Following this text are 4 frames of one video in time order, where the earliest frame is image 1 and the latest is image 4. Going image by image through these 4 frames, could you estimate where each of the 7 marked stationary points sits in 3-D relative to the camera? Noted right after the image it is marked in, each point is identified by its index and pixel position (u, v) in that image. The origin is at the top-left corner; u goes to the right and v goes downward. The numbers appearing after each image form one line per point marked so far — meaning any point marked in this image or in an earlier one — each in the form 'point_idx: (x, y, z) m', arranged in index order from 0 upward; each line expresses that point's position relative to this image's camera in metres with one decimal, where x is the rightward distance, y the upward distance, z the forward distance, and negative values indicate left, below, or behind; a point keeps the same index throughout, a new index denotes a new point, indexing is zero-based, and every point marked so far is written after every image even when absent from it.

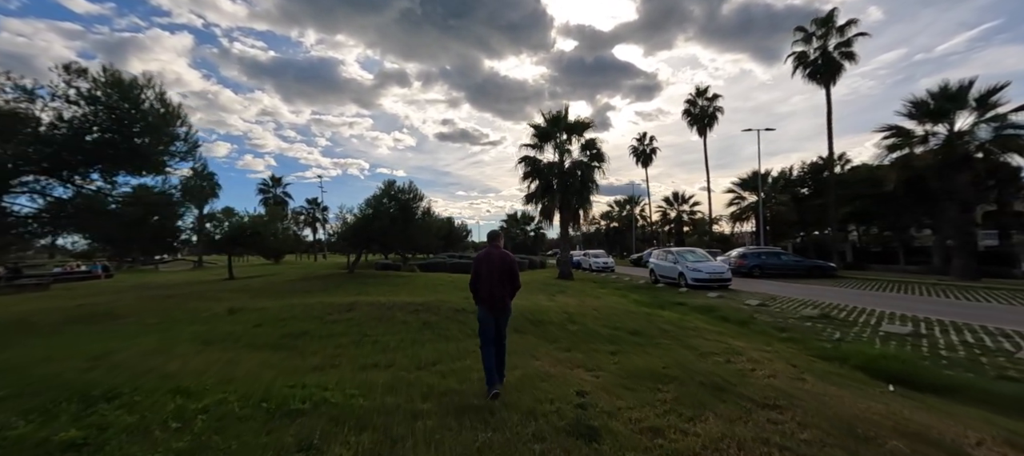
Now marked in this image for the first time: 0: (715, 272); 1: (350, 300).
0: (+8.4, -1.8, +15.6) m
1: (-4.9, -2.2, +11.4) m
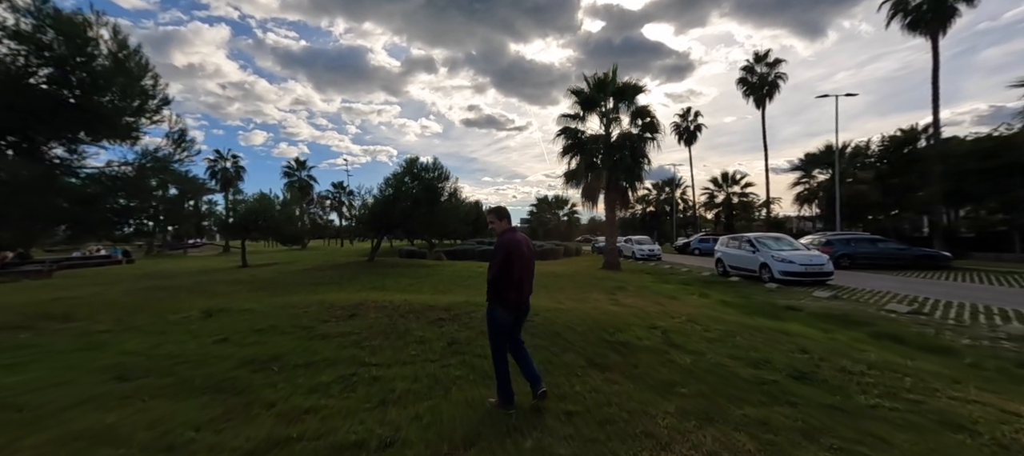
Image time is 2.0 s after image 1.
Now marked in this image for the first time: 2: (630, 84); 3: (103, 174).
0: (+9.9, -1.2, +12.4) m
1: (-3.7, -1.7, +9.1) m
2: (+5.7, +6.9, +18.1) m
3: (-9.7, +1.3, +8.9) m
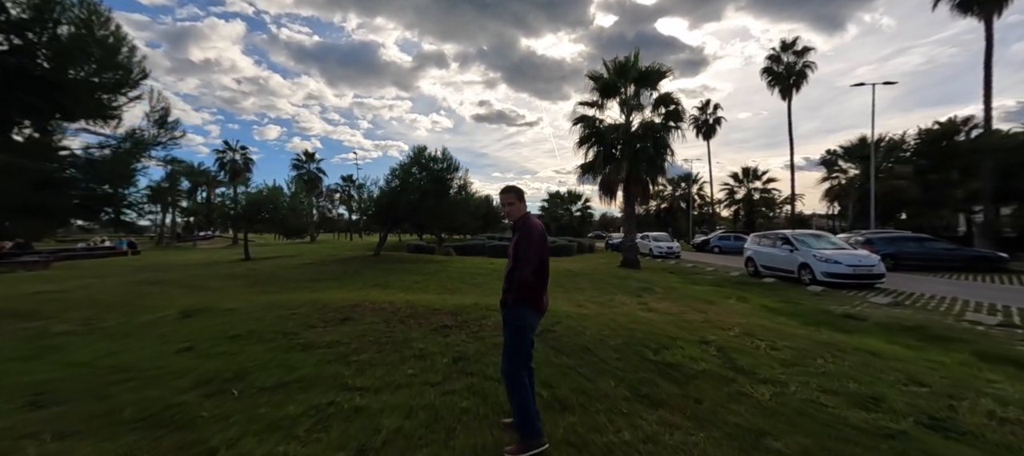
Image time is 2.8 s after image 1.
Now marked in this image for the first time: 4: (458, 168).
0: (+10.3, -1.1, +11.1) m
1: (-3.4, -1.5, +8.2) m
2: (+6.3, +7.1, +16.8) m
3: (-9.3, +1.5, +8.1) m
4: (-2.9, +3.2, +19.9) m
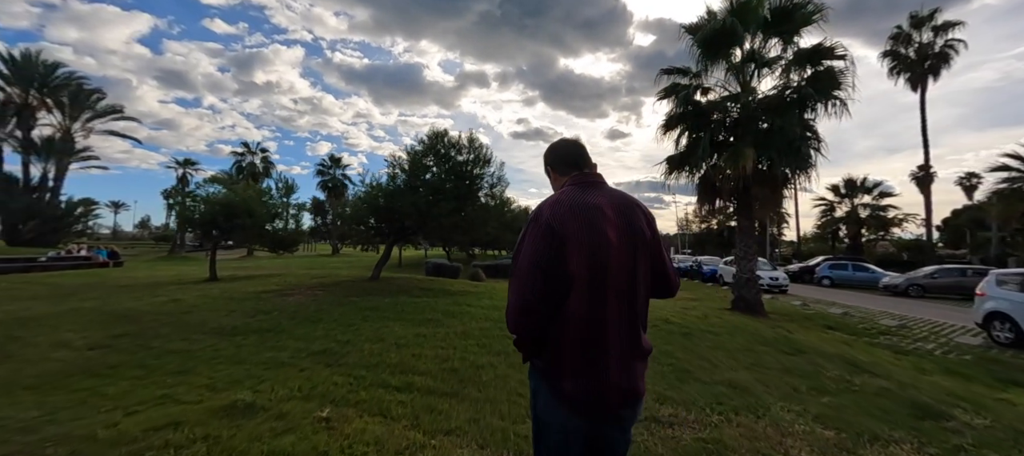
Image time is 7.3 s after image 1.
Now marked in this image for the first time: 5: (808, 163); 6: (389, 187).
0: (+11.3, -1.7, +4.5) m
1: (-2.6, -1.7, +2.8) m
2: (+8.1, +6.4, +10.8) m
3: (-8.4, +1.5, +3.4) m
4: (-0.9, +2.5, +14.7) m
5: (+8.6, +1.9, +11.0) m
6: (-4.6, +1.4, +14.2) m
